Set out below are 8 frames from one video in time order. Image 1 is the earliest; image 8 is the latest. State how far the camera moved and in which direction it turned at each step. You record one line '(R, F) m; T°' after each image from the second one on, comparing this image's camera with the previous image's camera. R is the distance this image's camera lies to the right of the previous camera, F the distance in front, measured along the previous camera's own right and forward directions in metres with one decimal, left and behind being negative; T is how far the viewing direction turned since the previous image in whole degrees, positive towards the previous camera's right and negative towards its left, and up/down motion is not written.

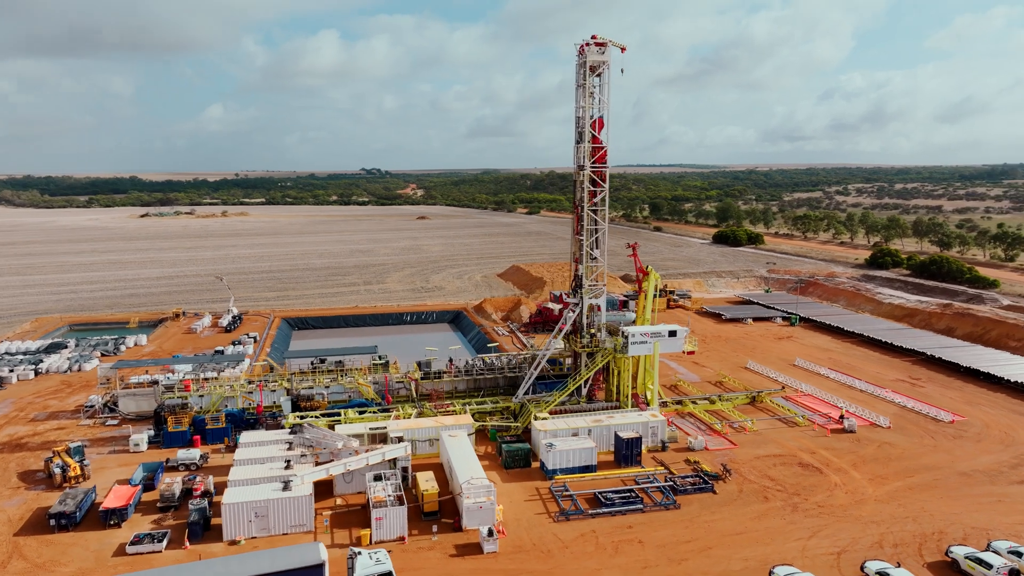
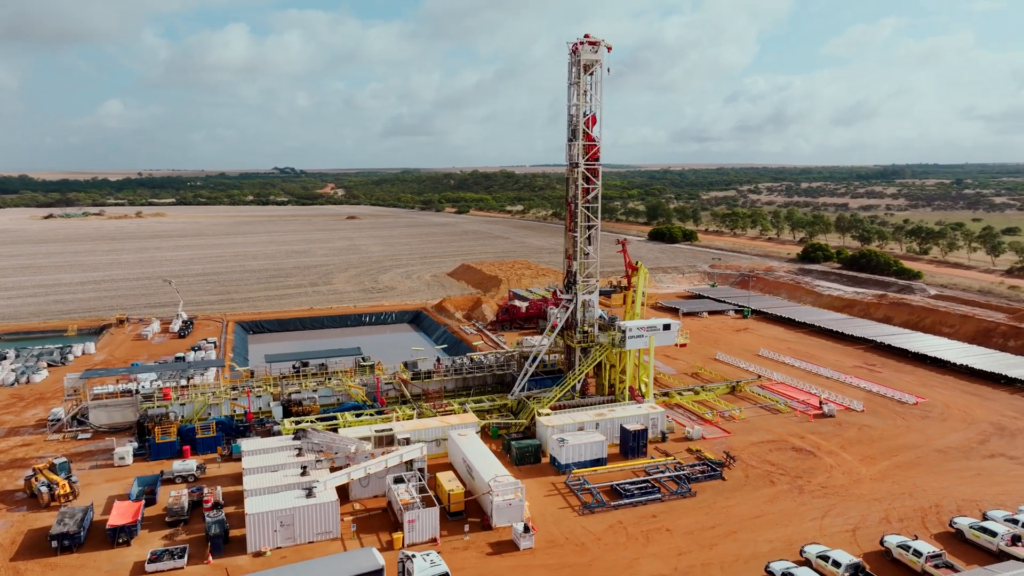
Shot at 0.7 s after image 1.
(-2.7, +0.1) m; +7°
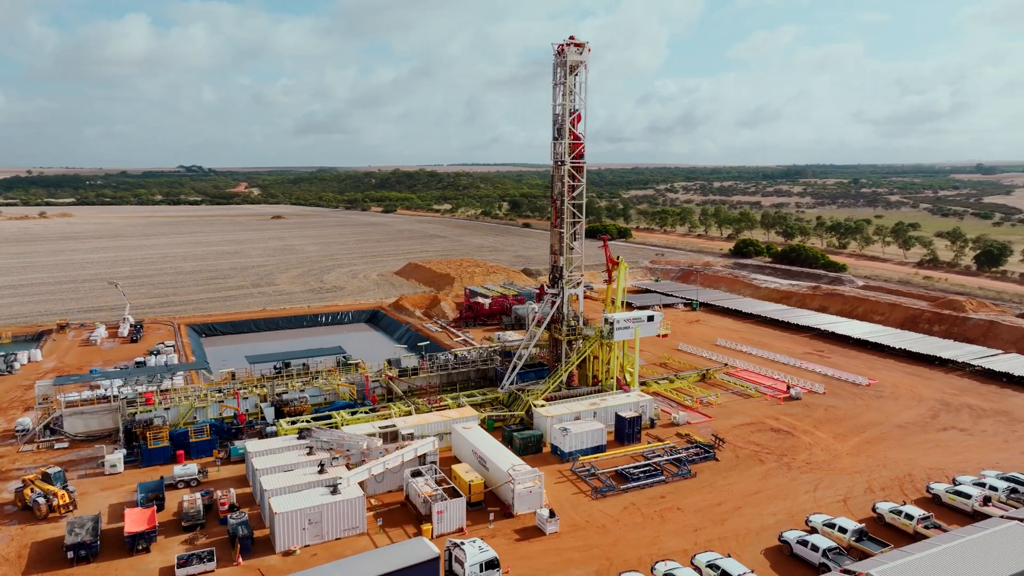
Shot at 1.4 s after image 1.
(-2.6, -0.4) m; +7°
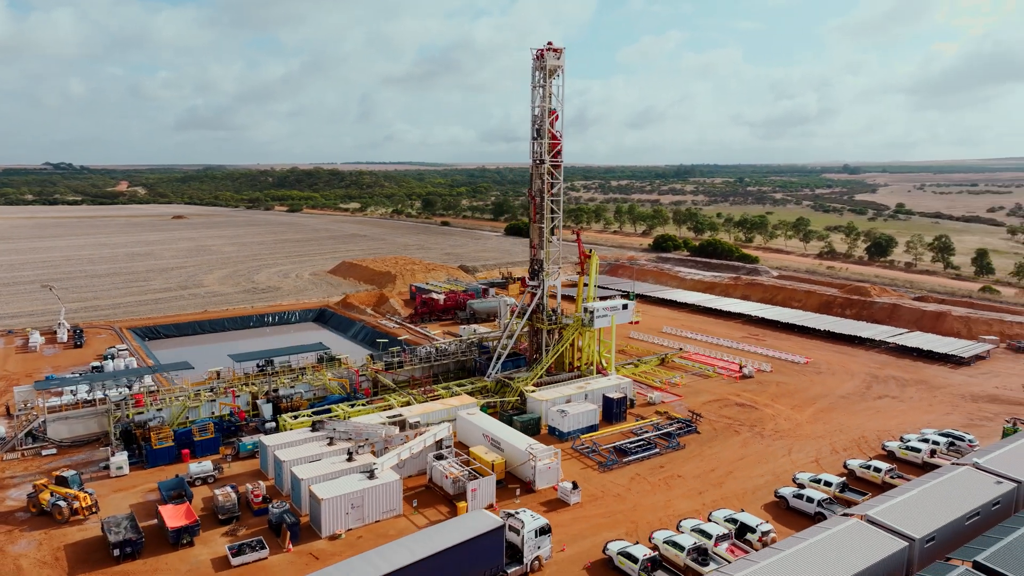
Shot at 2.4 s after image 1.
(-3.3, -1.0) m; +8°
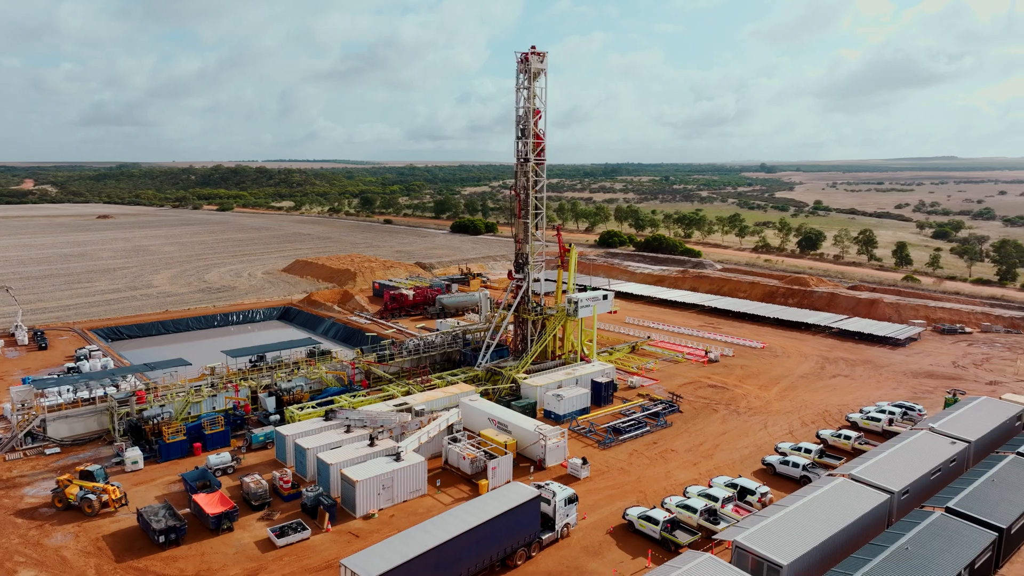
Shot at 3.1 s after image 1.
(-2.4, -1.1) m; +6°
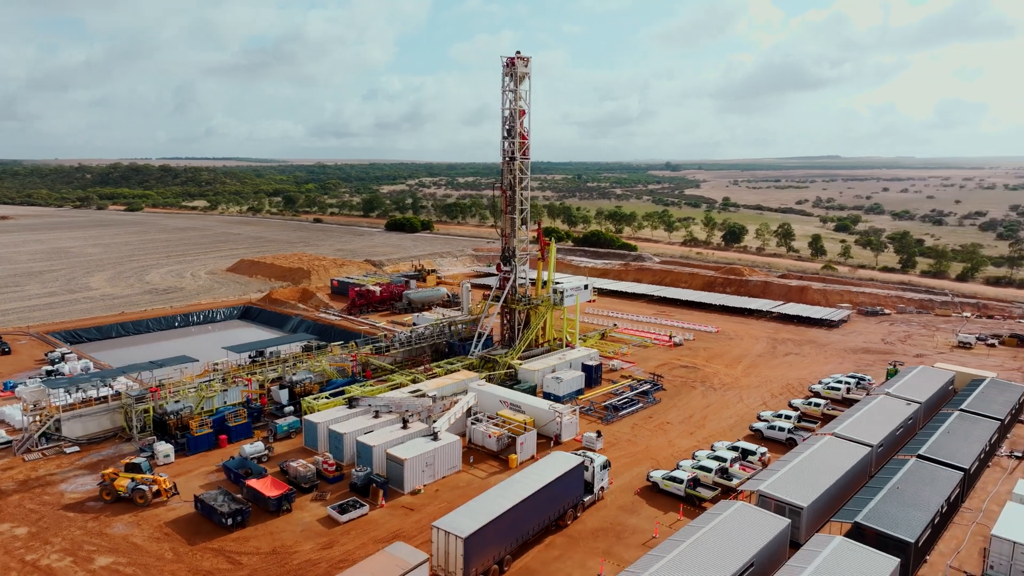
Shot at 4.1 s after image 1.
(-3.3, -1.4) m; +7°
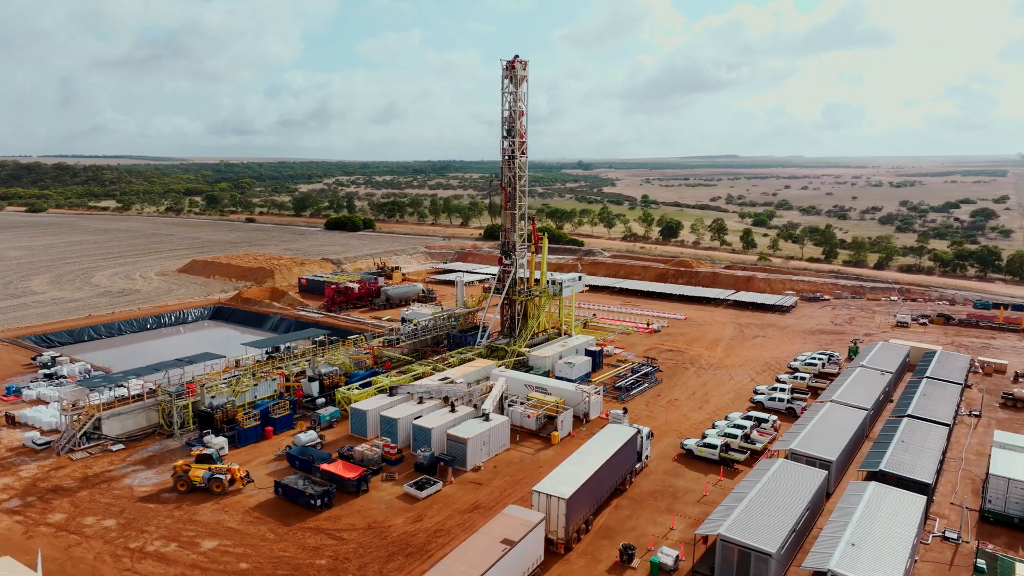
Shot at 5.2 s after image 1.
(-4.0, -1.3) m; +7°
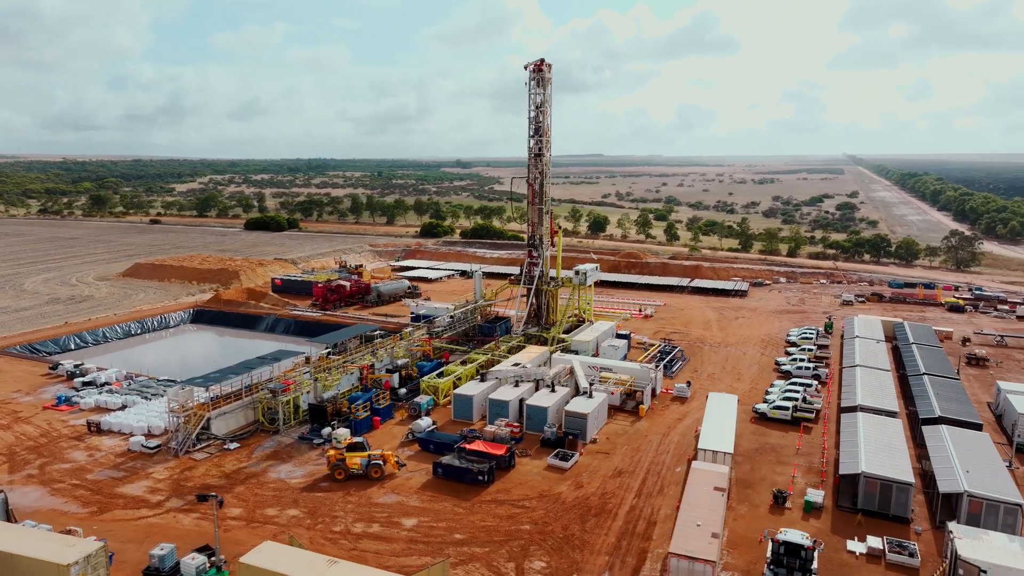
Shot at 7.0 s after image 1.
(-7.3, -1.0) m; +10°
